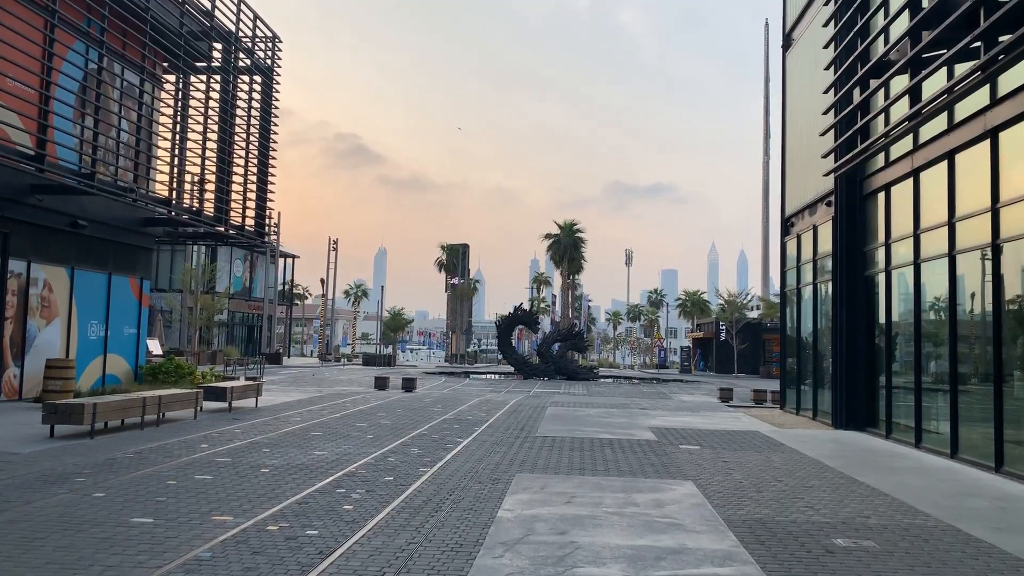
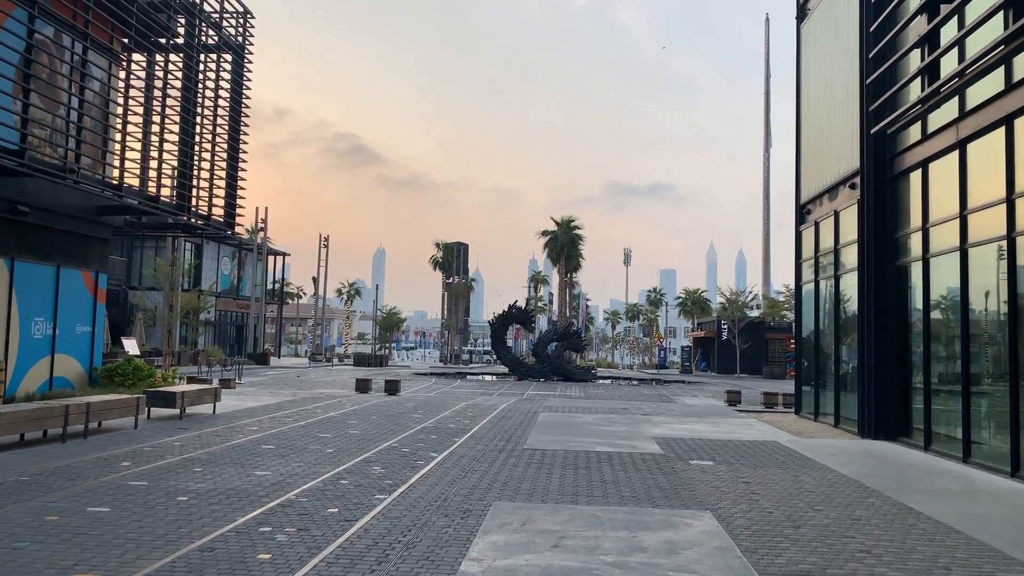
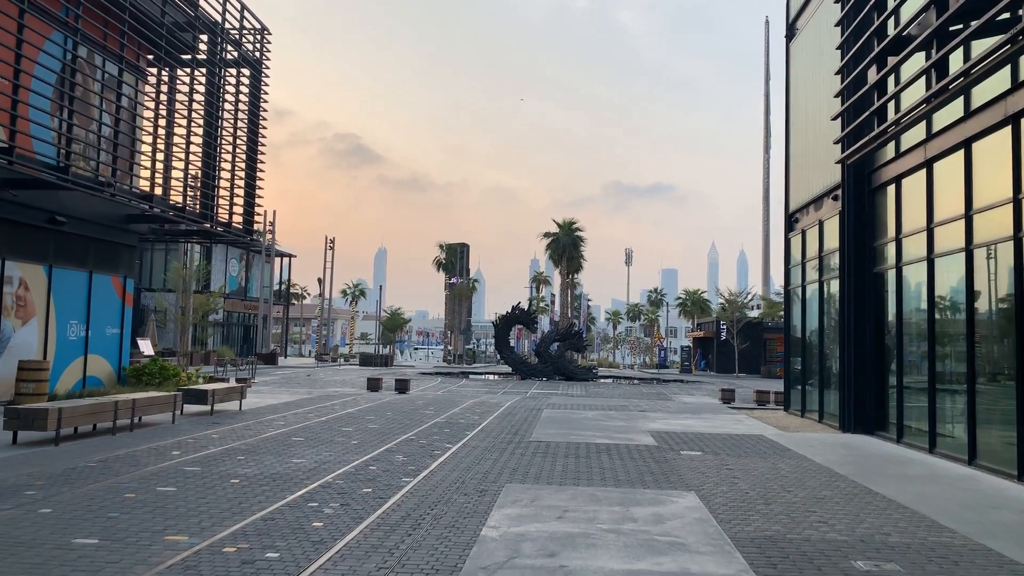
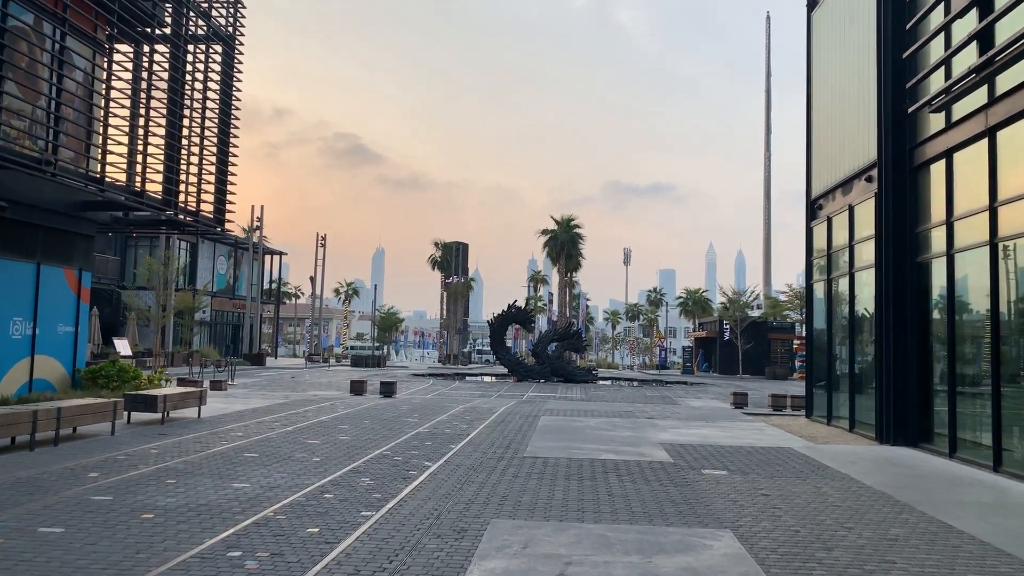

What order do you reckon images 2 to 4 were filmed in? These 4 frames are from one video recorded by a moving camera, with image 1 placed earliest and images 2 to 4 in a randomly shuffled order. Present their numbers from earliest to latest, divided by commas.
3, 2, 4
